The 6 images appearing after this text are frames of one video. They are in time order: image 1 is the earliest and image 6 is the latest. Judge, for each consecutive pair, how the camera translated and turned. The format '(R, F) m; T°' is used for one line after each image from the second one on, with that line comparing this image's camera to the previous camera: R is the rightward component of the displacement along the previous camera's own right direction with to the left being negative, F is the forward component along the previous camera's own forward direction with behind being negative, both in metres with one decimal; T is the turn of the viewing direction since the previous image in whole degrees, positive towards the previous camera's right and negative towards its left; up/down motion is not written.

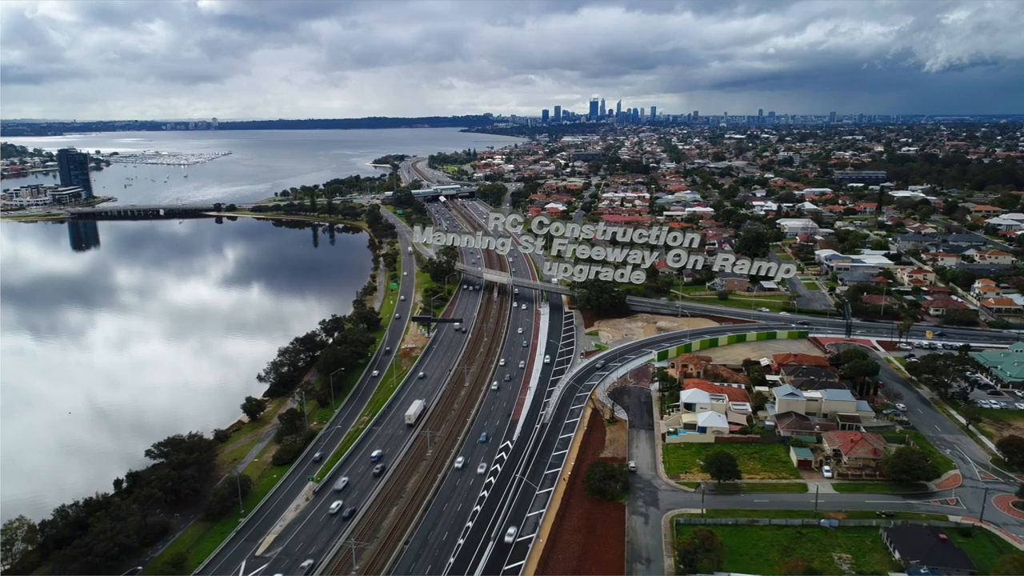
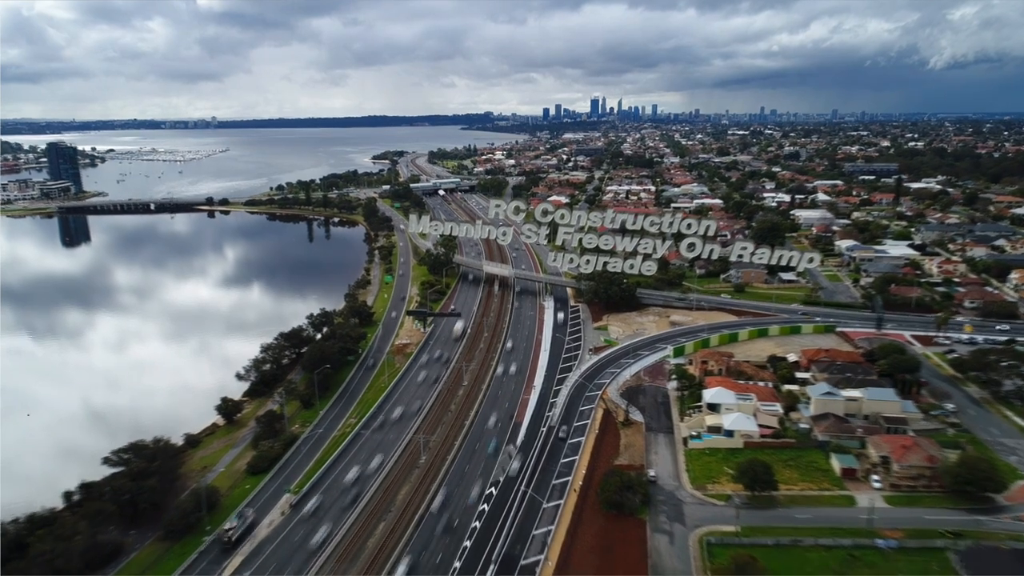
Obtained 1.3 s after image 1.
(-0.1, +4.1) m; 0°
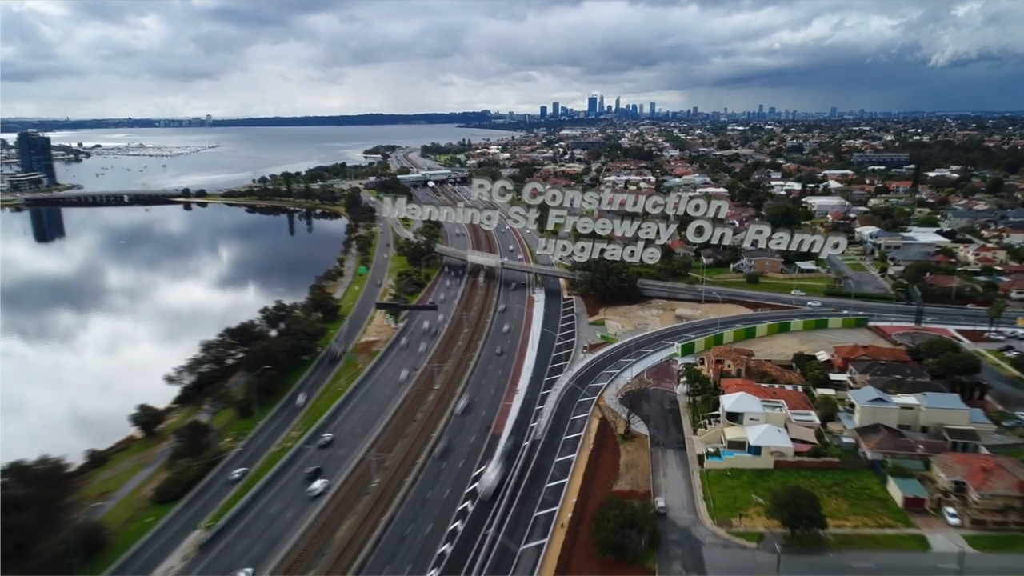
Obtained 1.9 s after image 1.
(+0.9, +6.5) m; 0°
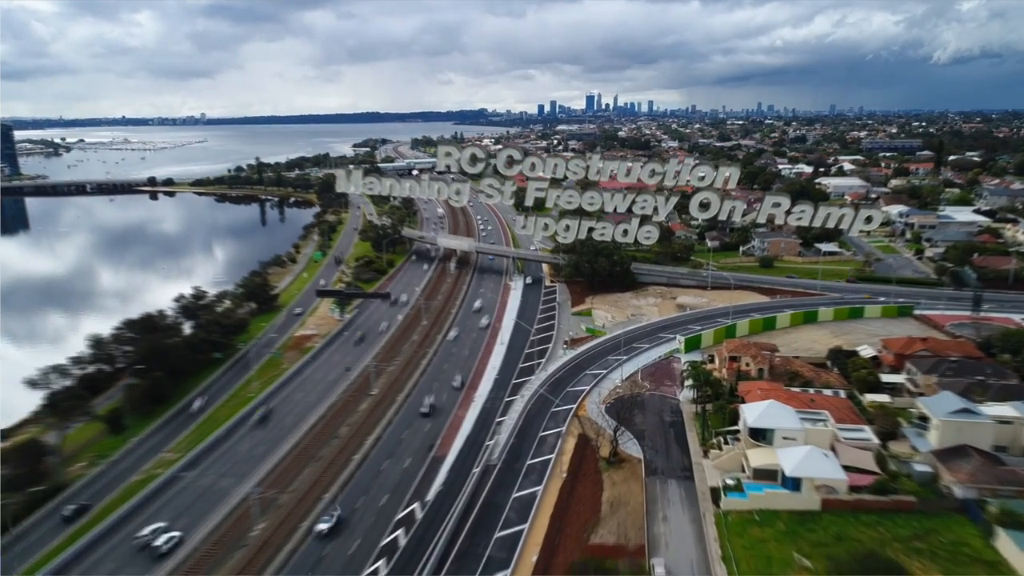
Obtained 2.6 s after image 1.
(+1.6, +7.8) m; 0°
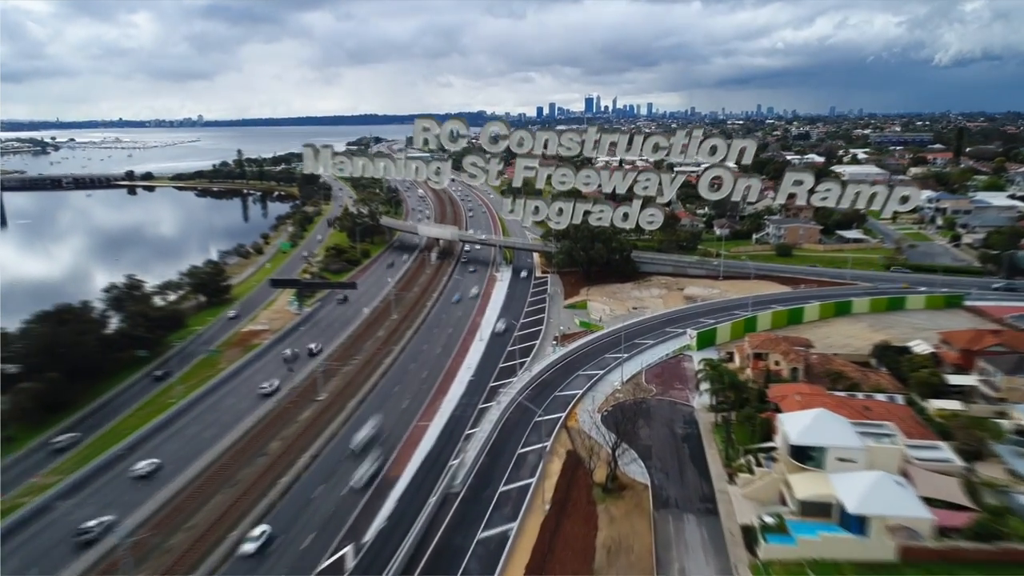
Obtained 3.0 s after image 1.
(+0.7, +5.0) m; 0°
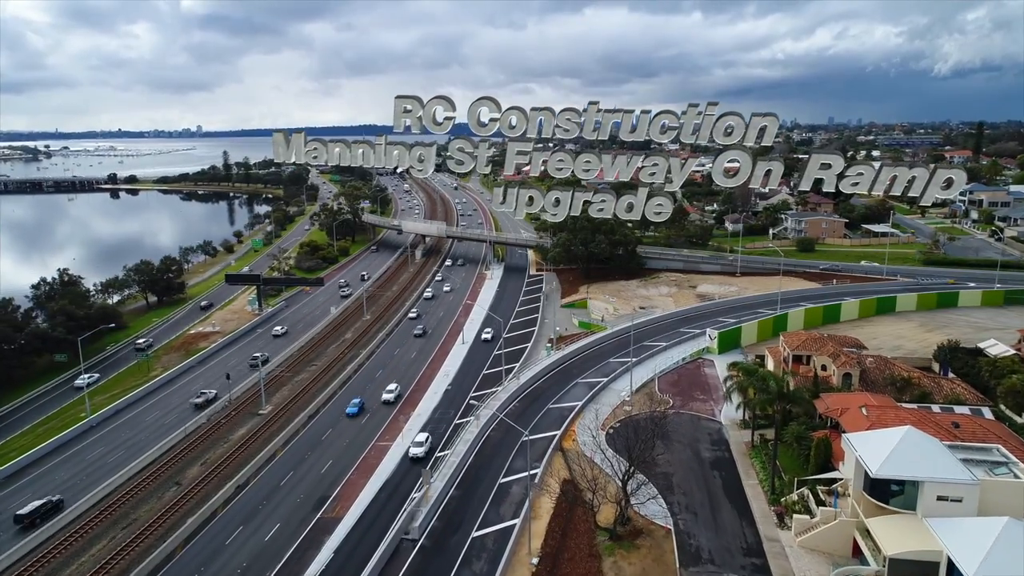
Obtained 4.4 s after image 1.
(+0.4, +4.2) m; 0°
